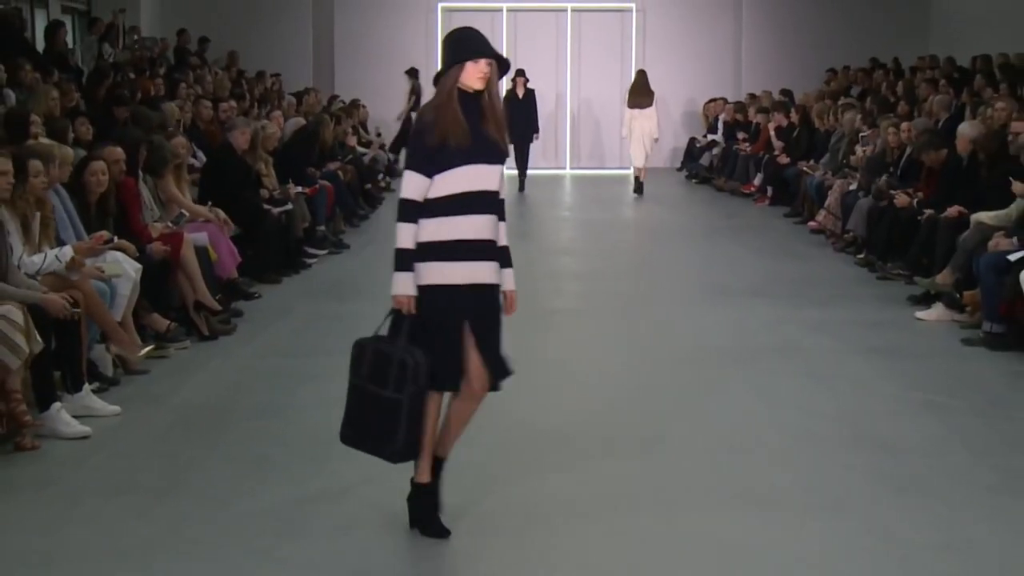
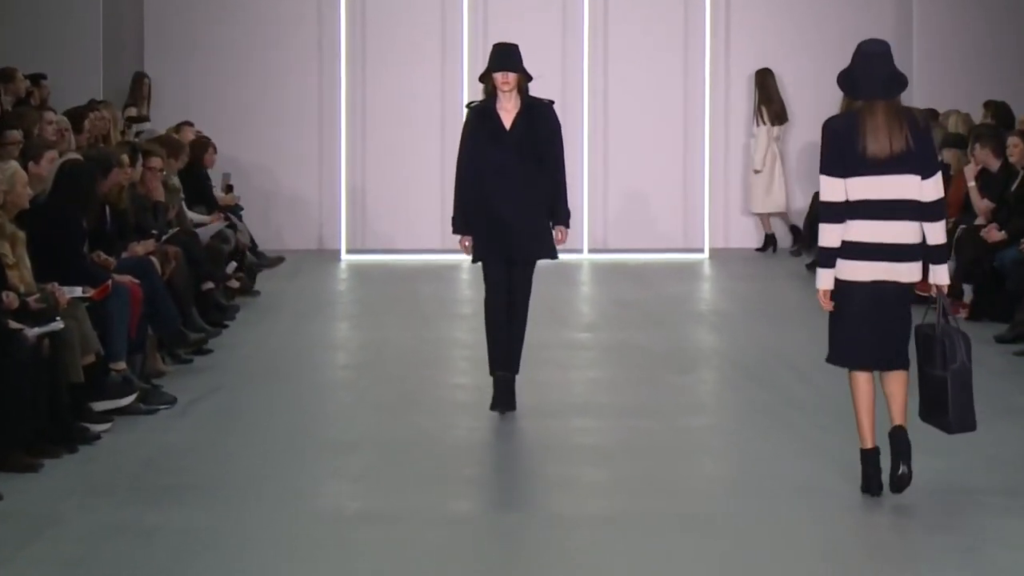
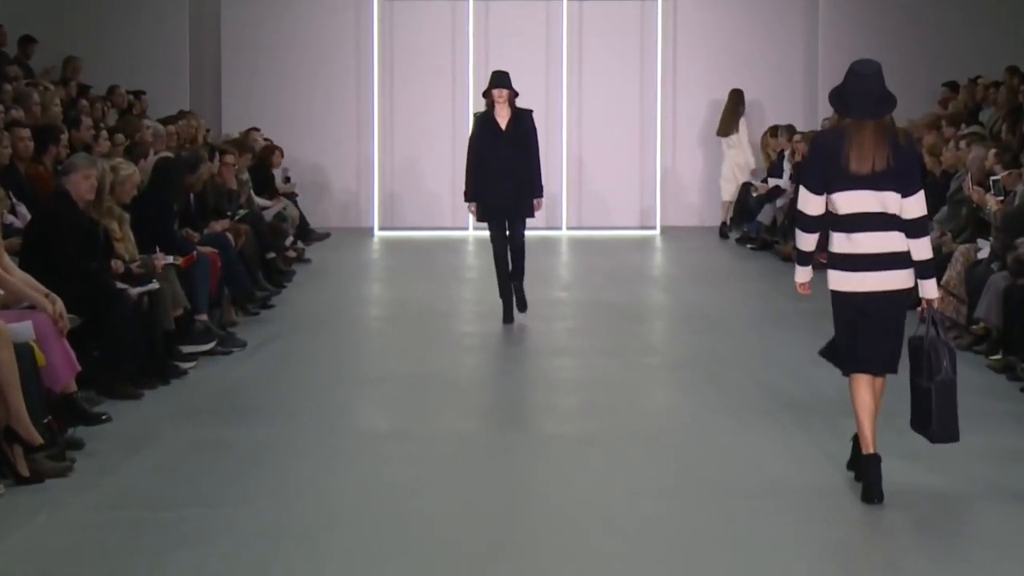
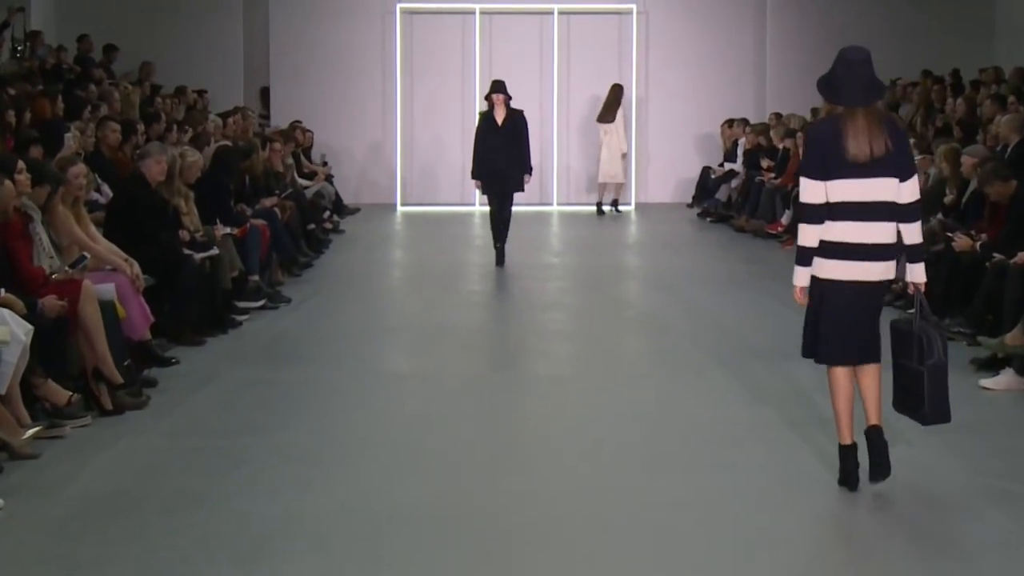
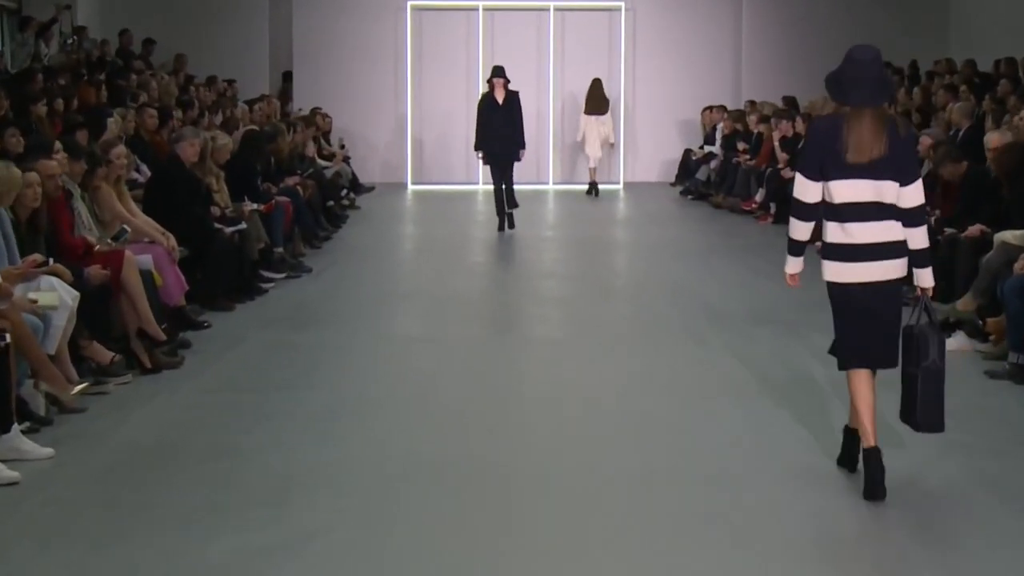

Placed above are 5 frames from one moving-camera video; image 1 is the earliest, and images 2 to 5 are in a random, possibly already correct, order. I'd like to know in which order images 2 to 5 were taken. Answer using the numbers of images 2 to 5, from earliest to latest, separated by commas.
5, 4, 3, 2
